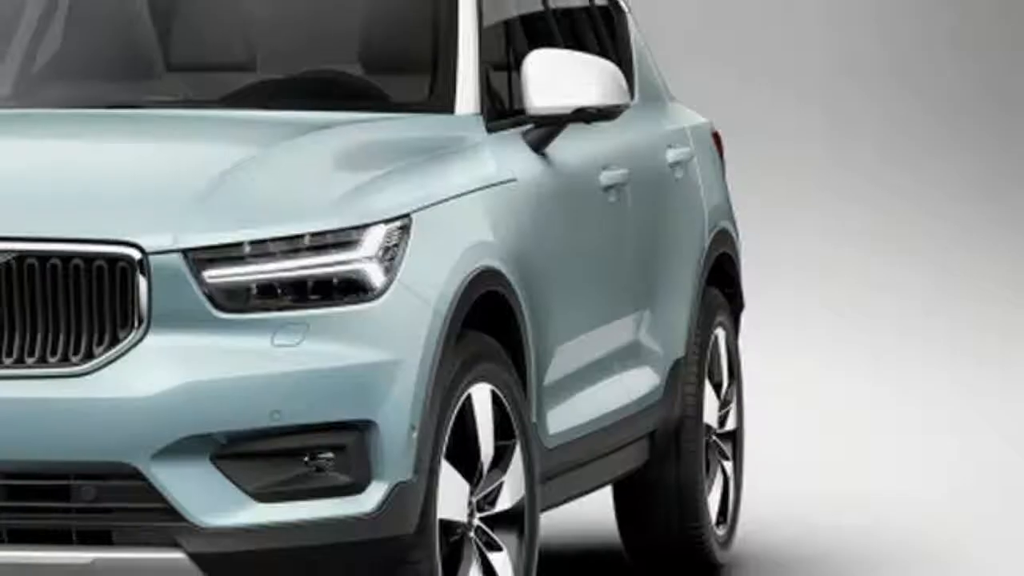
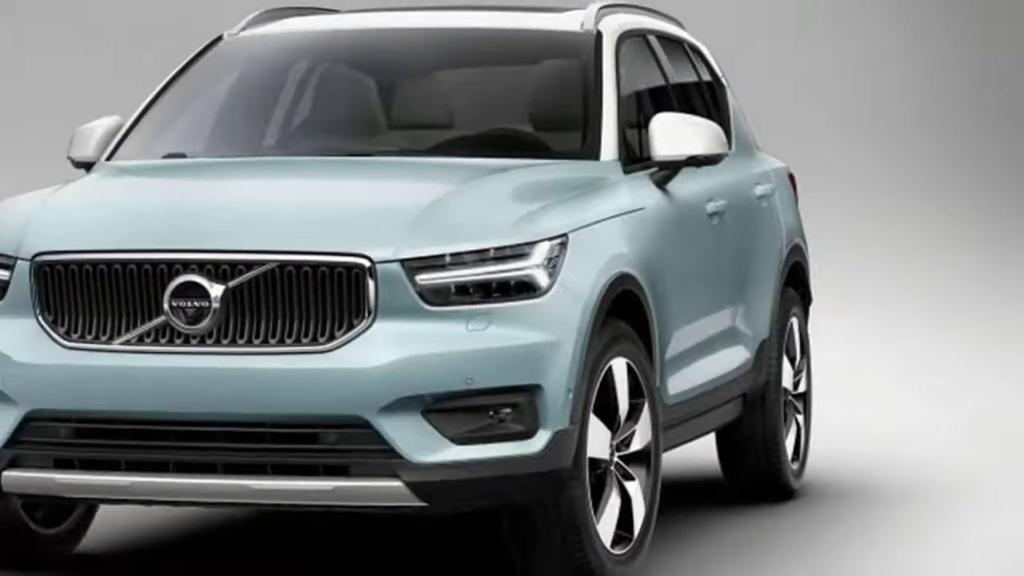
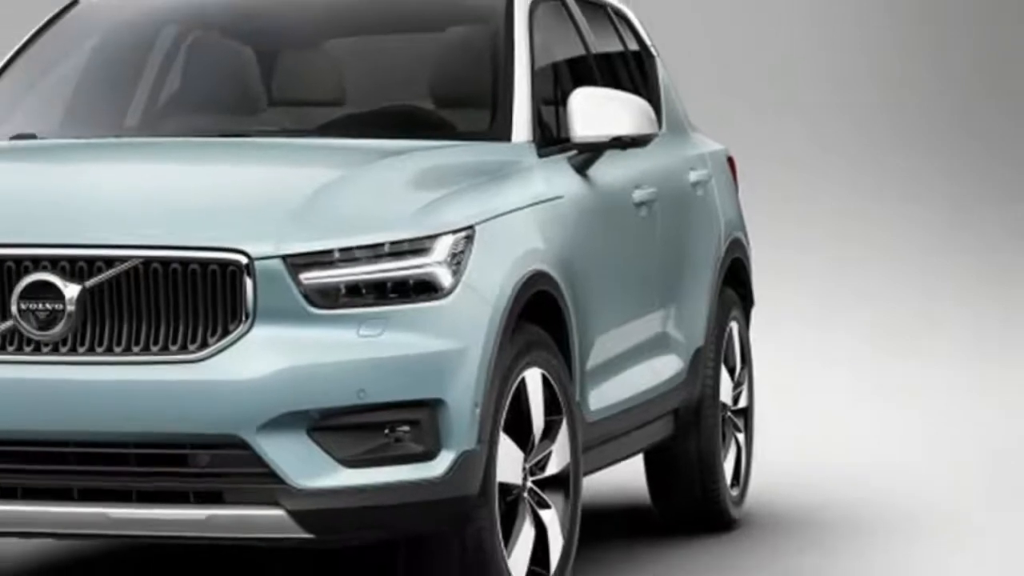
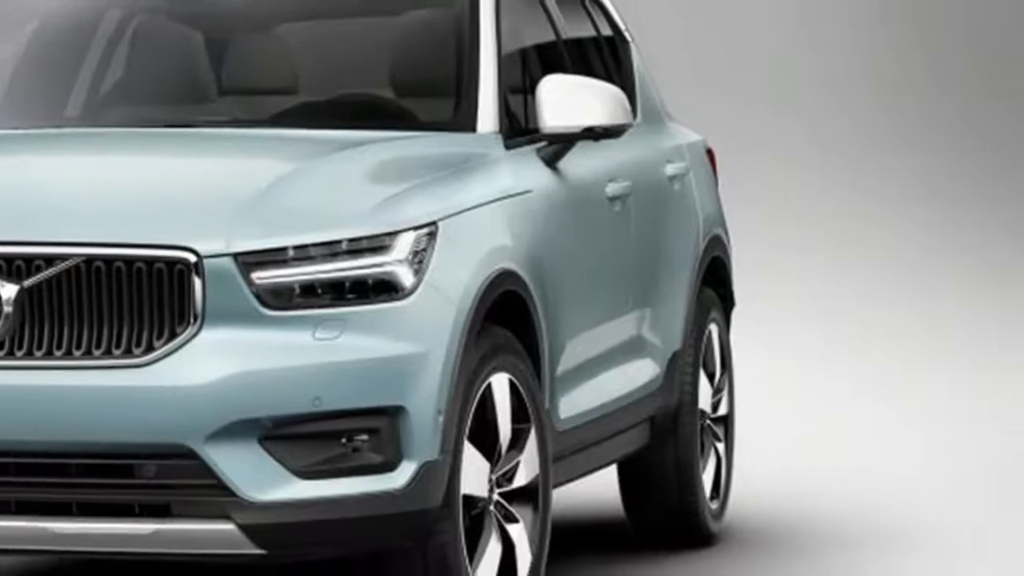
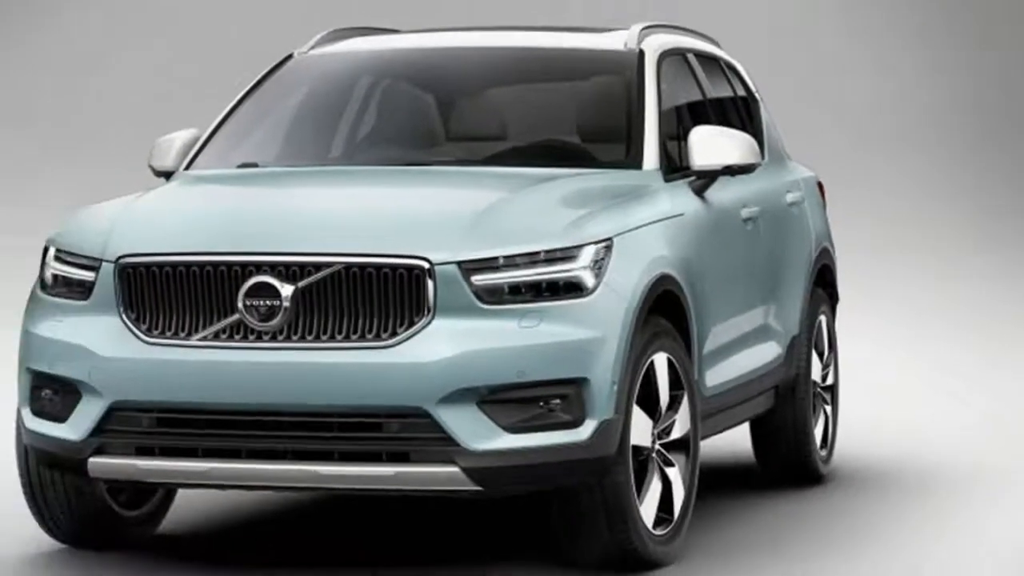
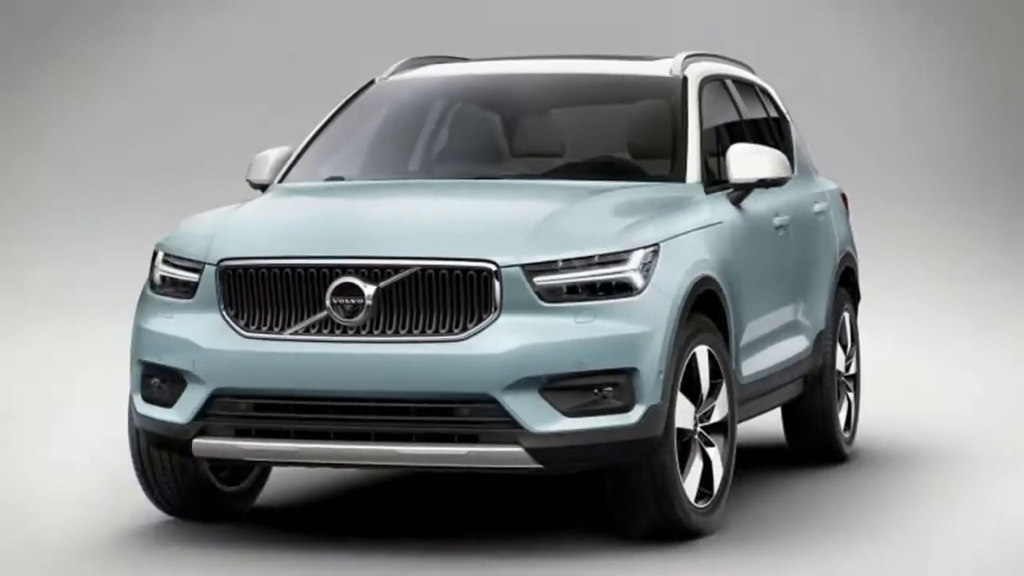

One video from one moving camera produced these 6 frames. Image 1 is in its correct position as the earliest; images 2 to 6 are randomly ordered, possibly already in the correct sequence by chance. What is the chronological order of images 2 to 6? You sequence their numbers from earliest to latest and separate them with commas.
4, 3, 2, 5, 6
